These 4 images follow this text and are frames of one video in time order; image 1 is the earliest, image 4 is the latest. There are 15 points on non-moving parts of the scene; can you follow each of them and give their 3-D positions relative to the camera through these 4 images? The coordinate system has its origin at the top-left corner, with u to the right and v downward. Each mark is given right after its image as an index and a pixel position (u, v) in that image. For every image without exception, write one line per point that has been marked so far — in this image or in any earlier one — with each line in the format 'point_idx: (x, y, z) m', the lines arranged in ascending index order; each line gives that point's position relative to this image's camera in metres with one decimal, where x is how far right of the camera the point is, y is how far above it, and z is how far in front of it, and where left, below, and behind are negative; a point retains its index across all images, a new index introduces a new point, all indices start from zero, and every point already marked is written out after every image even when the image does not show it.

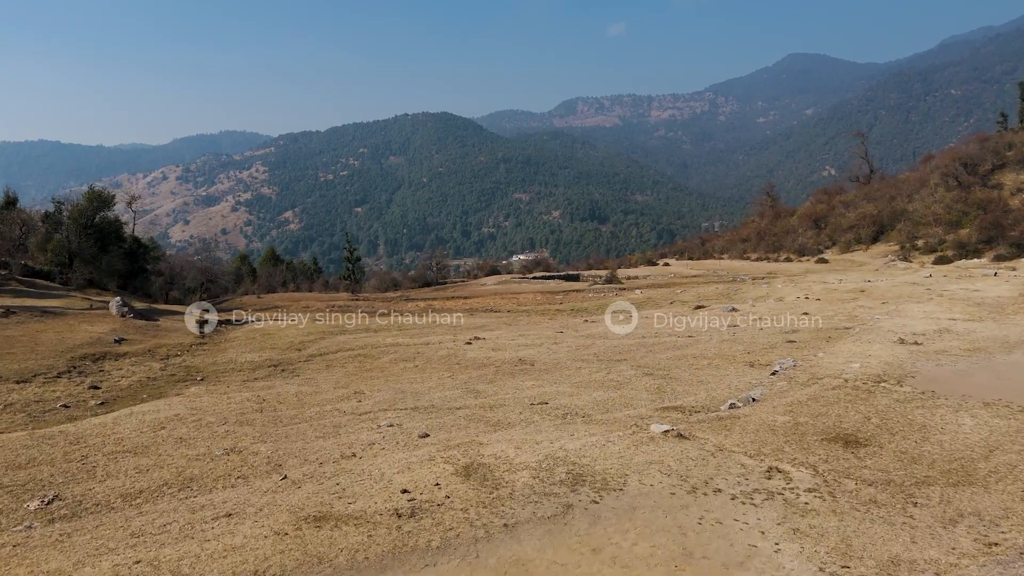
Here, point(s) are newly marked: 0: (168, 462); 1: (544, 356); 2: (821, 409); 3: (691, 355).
0: (-4.8, -2.5, +8.9) m
1: (+0.9, -1.9, +17.2) m
2: (+4.7, -1.9, +9.8) m
3: (+4.7, -1.7, +16.4) m
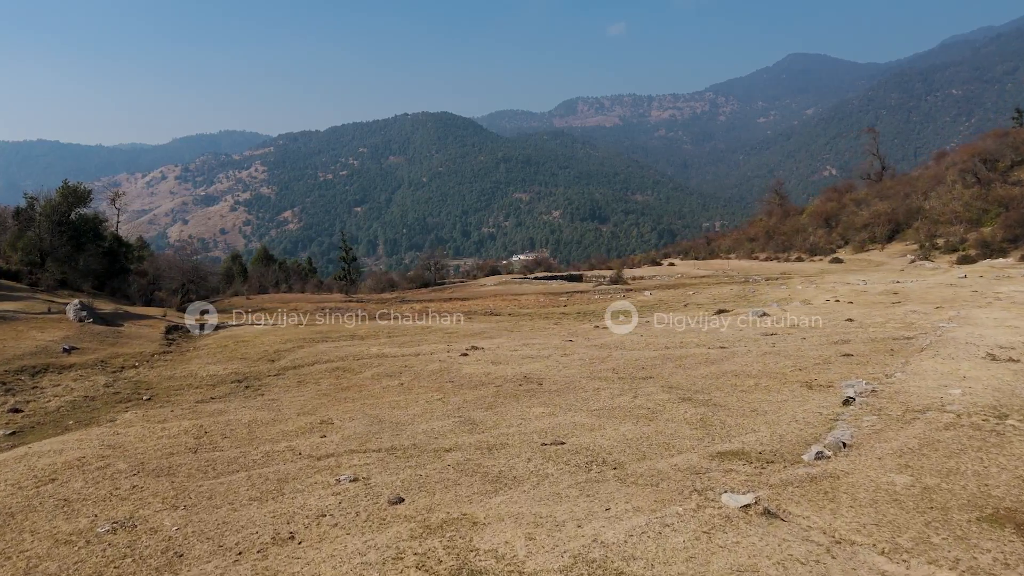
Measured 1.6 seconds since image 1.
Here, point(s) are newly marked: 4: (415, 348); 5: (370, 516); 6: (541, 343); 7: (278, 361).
0: (-4.8, -2.5, +6.2) m
1: (+0.9, -1.9, +14.4) m
2: (+4.8, -1.9, +7.0) m
3: (+4.8, -1.8, +13.6) m
4: (-3.0, -1.9, +19.3) m
5: (-1.5, -2.3, +6.5) m
6: (+0.8, -1.7, +19.0) m
7: (-7.1, -2.2, +19.4) m
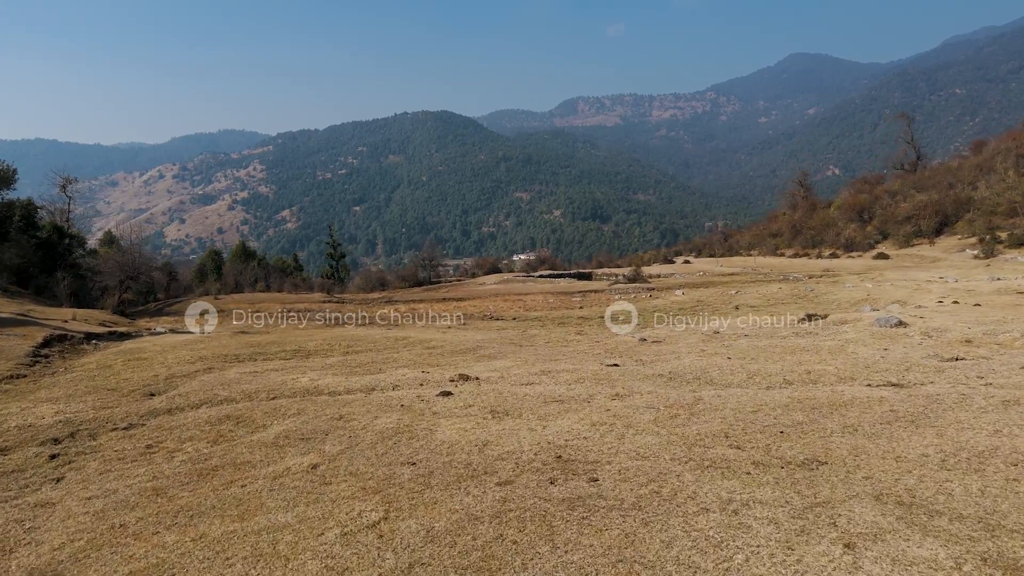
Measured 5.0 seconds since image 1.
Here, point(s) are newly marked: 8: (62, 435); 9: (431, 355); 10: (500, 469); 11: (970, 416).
0: (-4.5, -2.4, -0.9) m
1: (+1.2, -1.8, +7.4) m
2: (+5.0, -1.8, 0.0) m
3: (+5.0, -1.7, +6.6) m
4: (-2.7, -1.7, +12.3) m
5: (-1.2, -2.2, -0.5) m
6: (+1.0, -1.6, +11.9) m
7: (-6.9, -2.1, +12.3) m
8: (-7.2, -2.3, +10.2) m
9: (-1.9, -1.6, +15.0) m
10: (-0.1, -1.9, +6.9) m
11: (+5.6, -1.5, +8.0) m
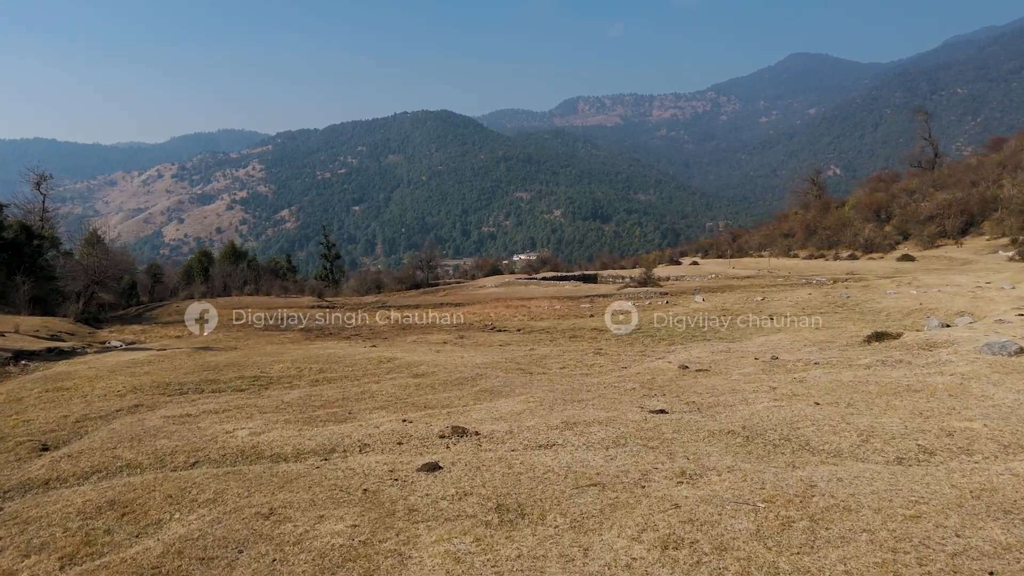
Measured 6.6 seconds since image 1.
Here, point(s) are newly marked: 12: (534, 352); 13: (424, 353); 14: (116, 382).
0: (-4.4, -2.7, -4.0) m
1: (+1.3, -2.1, +4.2) m
2: (+5.2, -2.1, -3.2) m
3: (+5.2, -2.0, +3.5) m
4: (-2.6, -2.0, +9.1) m
5: (-1.1, -2.5, -3.7) m
6: (+1.2, -1.9, +8.8) m
7: (-6.8, -2.4, +9.2) m
8: (-7.1, -2.6, +7.1) m
9: (-1.8, -1.9, +11.9) m
10: (0.0, -2.2, +3.8) m
11: (+5.8, -1.8, +4.9) m
12: (+0.6, -1.7, +17.2) m
13: (-2.3, -1.8, +17.7) m
14: (-8.8, -2.1, +14.4) m
